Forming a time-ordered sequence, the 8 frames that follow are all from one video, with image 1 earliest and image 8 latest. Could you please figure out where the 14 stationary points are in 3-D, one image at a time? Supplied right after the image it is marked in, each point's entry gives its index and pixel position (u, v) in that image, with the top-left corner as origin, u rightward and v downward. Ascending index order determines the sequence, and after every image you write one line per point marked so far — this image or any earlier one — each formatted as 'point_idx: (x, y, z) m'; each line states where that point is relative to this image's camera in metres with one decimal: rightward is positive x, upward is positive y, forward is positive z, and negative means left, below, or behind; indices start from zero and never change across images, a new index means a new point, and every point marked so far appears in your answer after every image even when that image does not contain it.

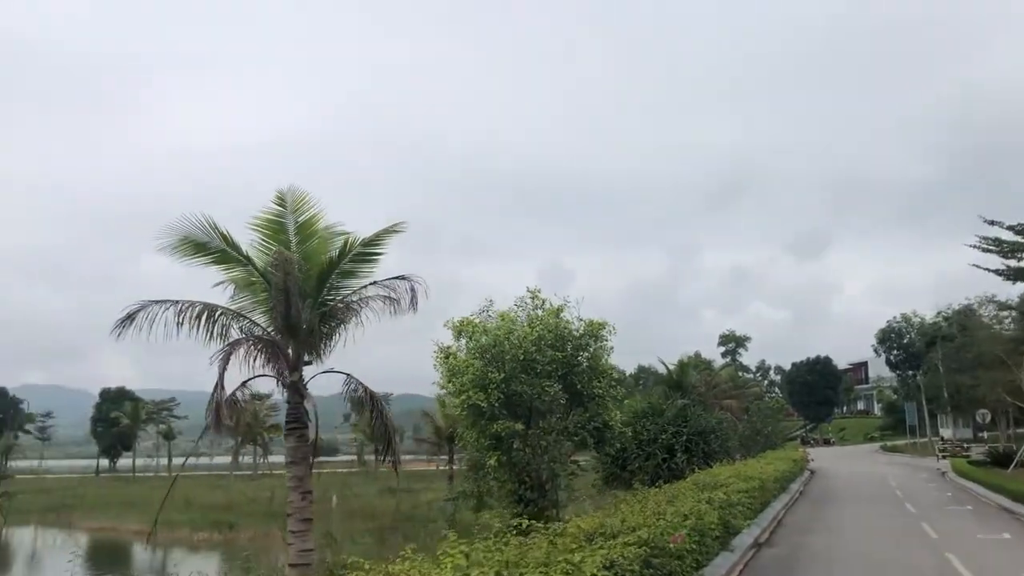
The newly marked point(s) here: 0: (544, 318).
0: (+0.6, -0.5, +14.0) m
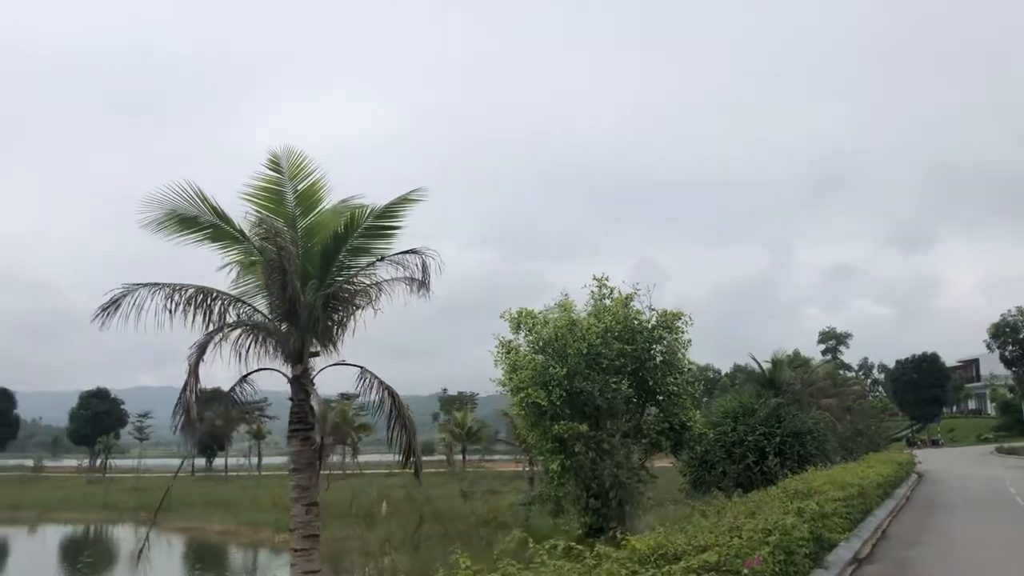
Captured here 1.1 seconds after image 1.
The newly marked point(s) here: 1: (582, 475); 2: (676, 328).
0: (+1.5, -0.3, +12.8) m
1: (+0.9, -2.6, +11.4) m
2: (+2.6, -0.6, +13.0) m
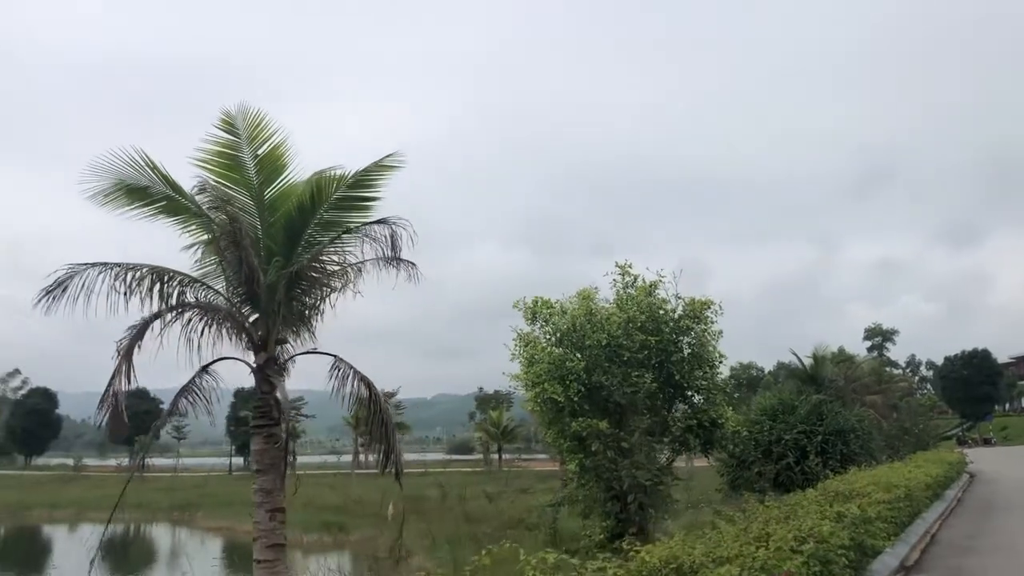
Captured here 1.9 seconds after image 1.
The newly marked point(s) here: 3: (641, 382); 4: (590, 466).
0: (+1.8, -0.1, +11.9) m
1: (+1.1, -2.4, +10.6) m
2: (+2.8, -0.4, +12.1) m
3: (+1.7, -1.2, +11.1) m
4: (+1.0, -2.3, +10.8) m
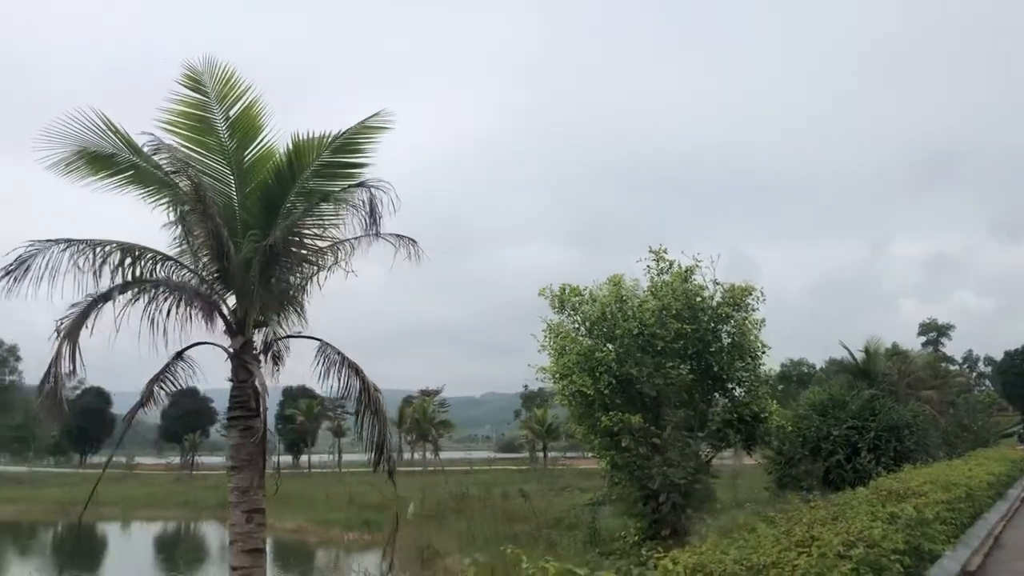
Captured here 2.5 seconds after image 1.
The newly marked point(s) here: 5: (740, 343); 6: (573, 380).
0: (+2.1, +0.1, +11.2) m
1: (+1.4, -2.2, +9.9) m
2: (+3.2, -0.2, +11.4) m
3: (+2.0, -1.1, +10.4) m
4: (+1.3, -2.1, +10.1) m
5: (+3.1, -0.7, +11.4) m
6: (+0.8, -1.2, +10.6) m
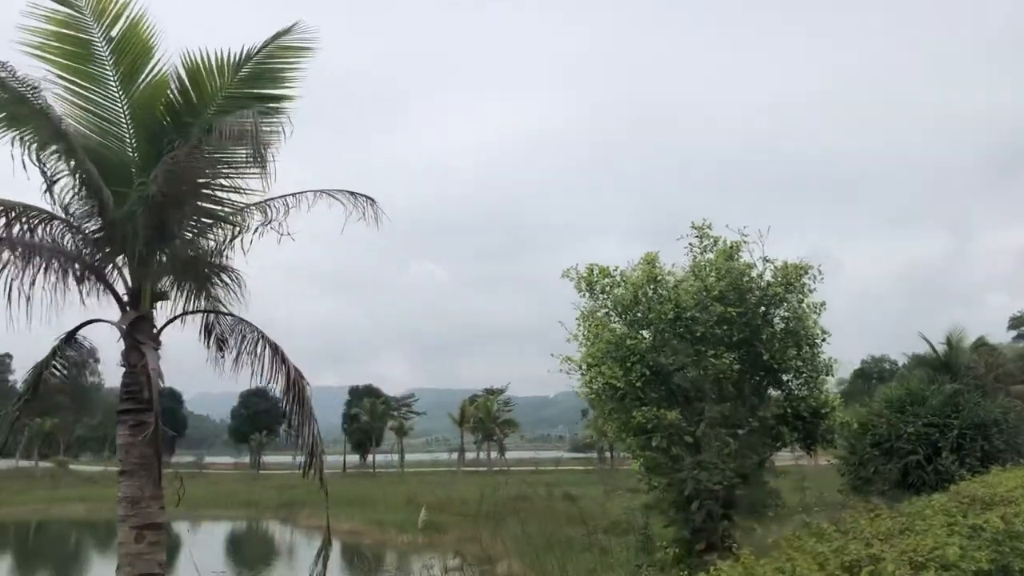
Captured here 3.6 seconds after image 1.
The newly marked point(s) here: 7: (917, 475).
0: (+2.4, +0.3, +10.0) m
1: (+1.6, -2.0, +8.7) m
2: (+3.5, 0.0, +10.1) m
3: (+2.3, -0.8, +9.1) m
4: (+1.5, -1.9, +9.0) m
5: (+3.4, -0.5, +10.0) m
6: (+1.0, -1.0, +9.5) m
7: (+9.3, -4.3, +19.2) m
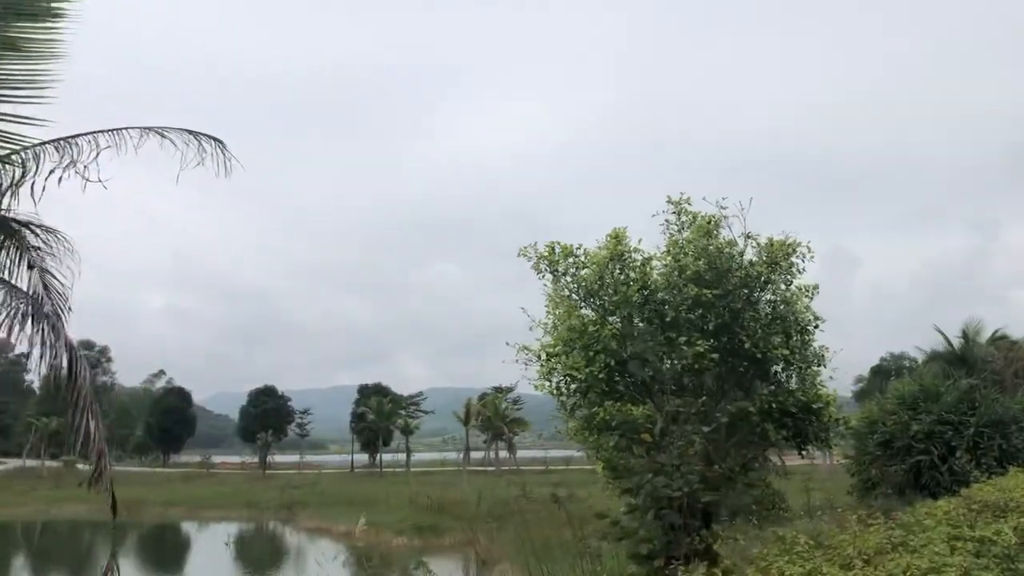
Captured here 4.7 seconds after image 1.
0: (+1.9, +0.5, +9.0) m
1: (+1.1, -1.8, +7.7) m
2: (+3.0, +0.2, +9.0) m
3: (+1.7, -0.6, +8.1) m
4: (+1.0, -1.7, +7.9) m
5: (+2.9, -0.3, +9.0) m
6: (+0.5, -0.8, +8.5) m
7: (+9.0, -4.0, +18.0) m
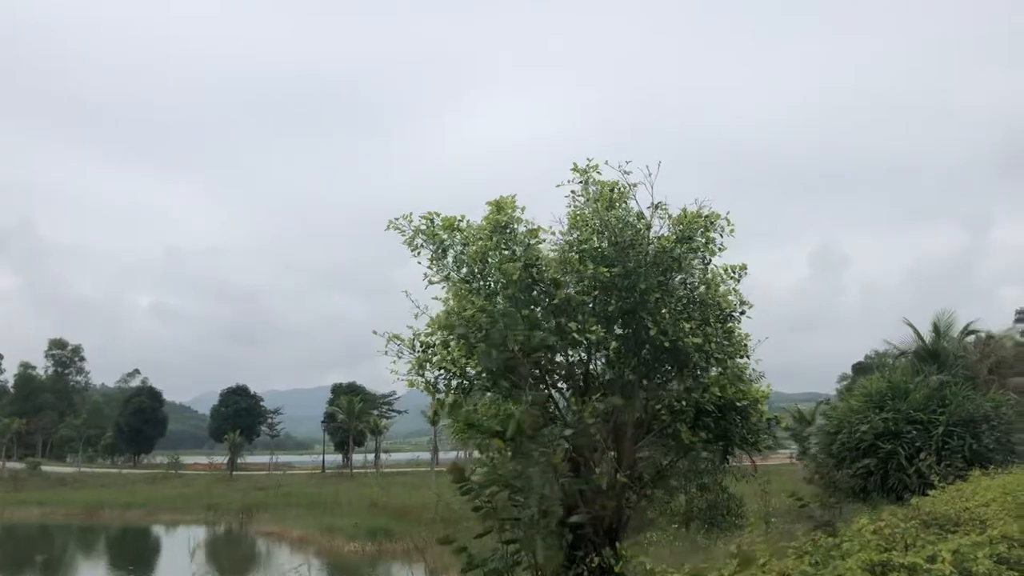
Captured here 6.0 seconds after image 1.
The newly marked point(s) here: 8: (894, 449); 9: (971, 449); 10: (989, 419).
0: (+0.7, +0.7, +7.7) m
1: (0.0, -1.6, +6.4) m
2: (+1.8, +0.4, +7.7) m
3: (+0.6, -0.4, +6.9) m
4: (-0.1, -1.5, +6.7) m
5: (+1.7, -0.1, +7.7) m
6: (-0.6, -0.6, +7.2) m
7: (+7.7, -3.8, +16.8) m
8: (+7.6, -3.3, +16.8) m
9: (+9.3, -3.3, +16.8) m
10: (+10.0, -2.7, +17.5) m
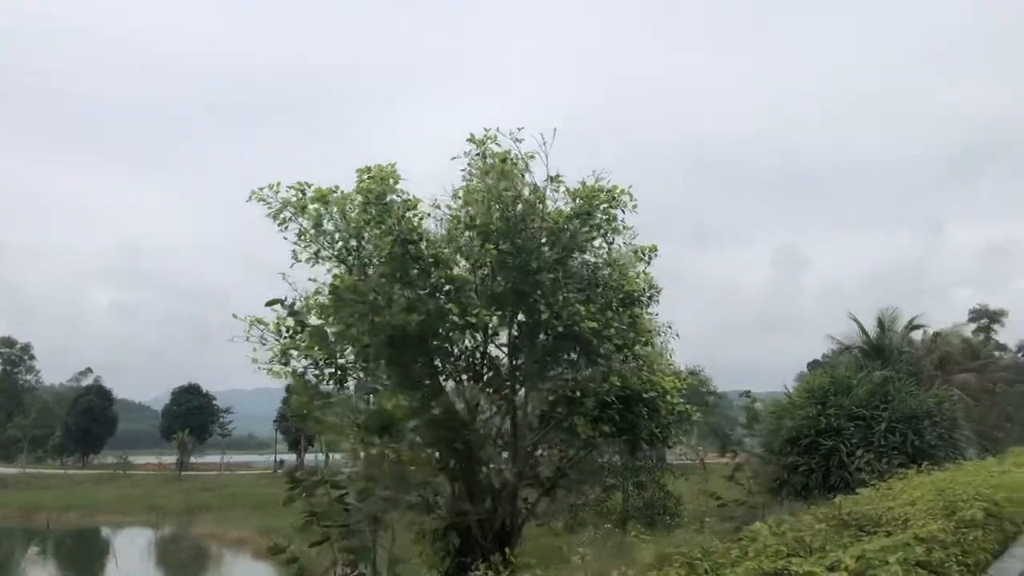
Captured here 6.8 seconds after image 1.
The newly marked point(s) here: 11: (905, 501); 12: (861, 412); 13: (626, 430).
0: (-0.2, +0.9, +7.0) m
1: (-1.0, -1.4, +5.7) m
2: (+0.9, +0.6, +7.1) m
3: (-0.4, -0.3, +6.2) m
4: (-1.1, -1.3, +5.9) m
5: (+0.7, +0.1, +7.1) m
6: (-1.6, -0.4, +6.5) m
7: (+6.4, -3.7, +16.4) m
8: (+6.3, -3.1, +16.4) m
9: (+7.9, -3.1, +16.5) m
10: (+8.6, -2.6, +17.1) m
11: (+4.0, -2.1, +8.4) m
12: (+6.9, -2.5, +16.8) m
13: (+1.0, -1.3, +7.5) m
